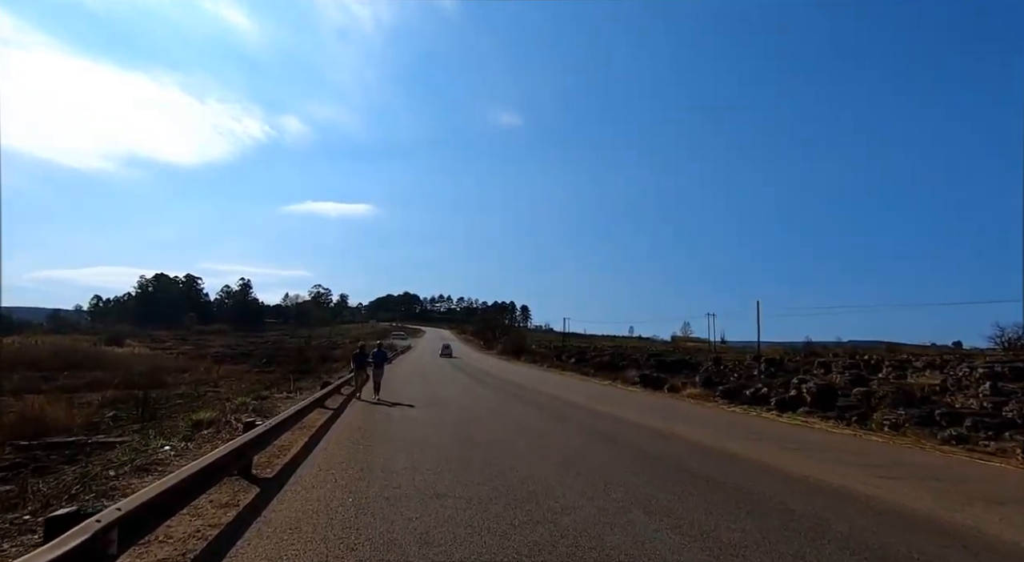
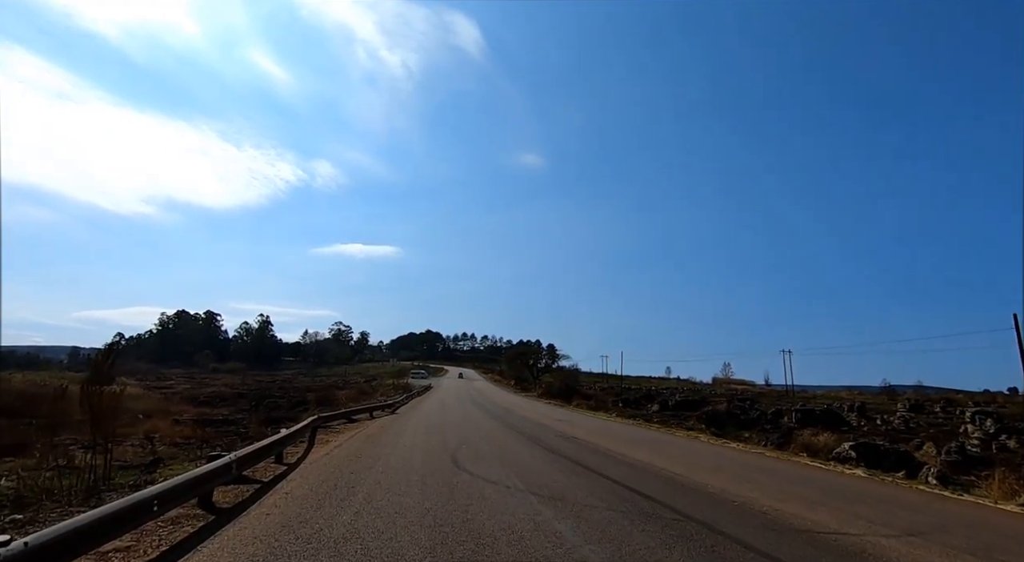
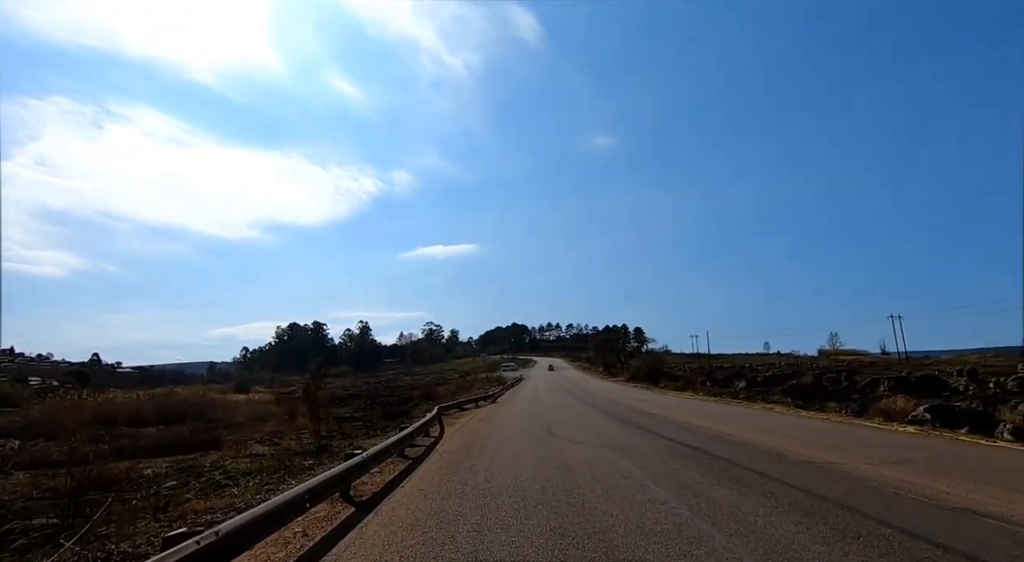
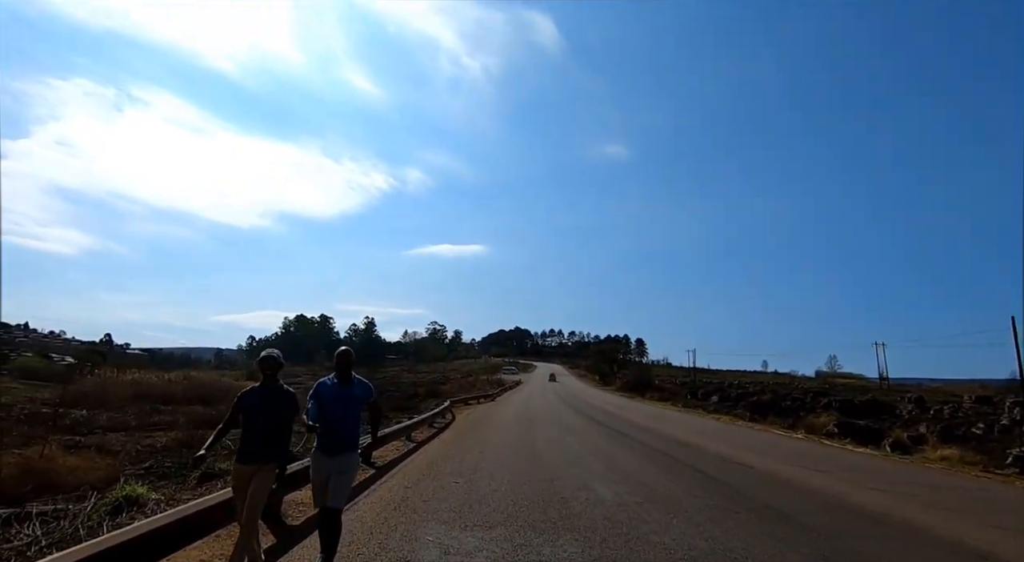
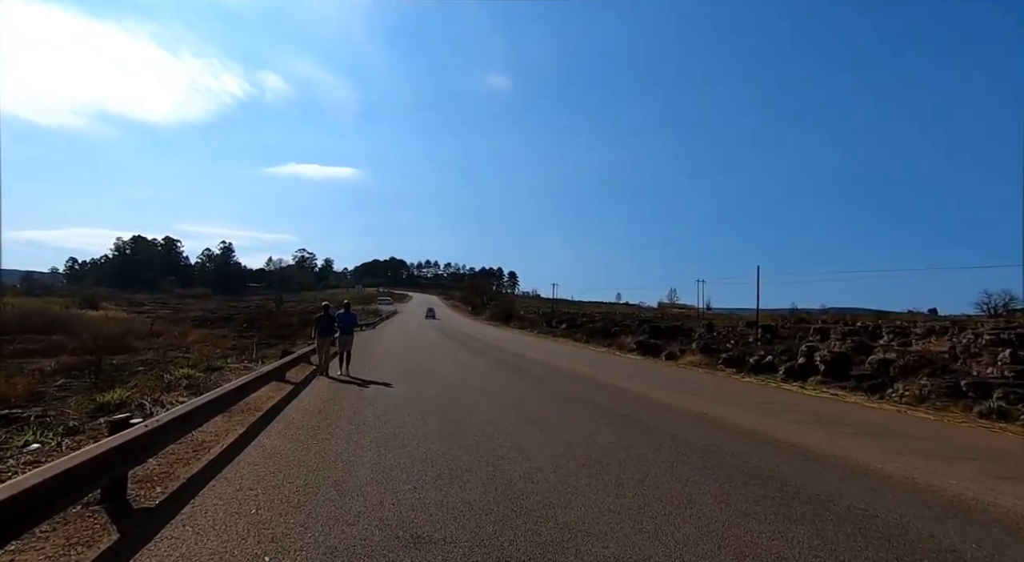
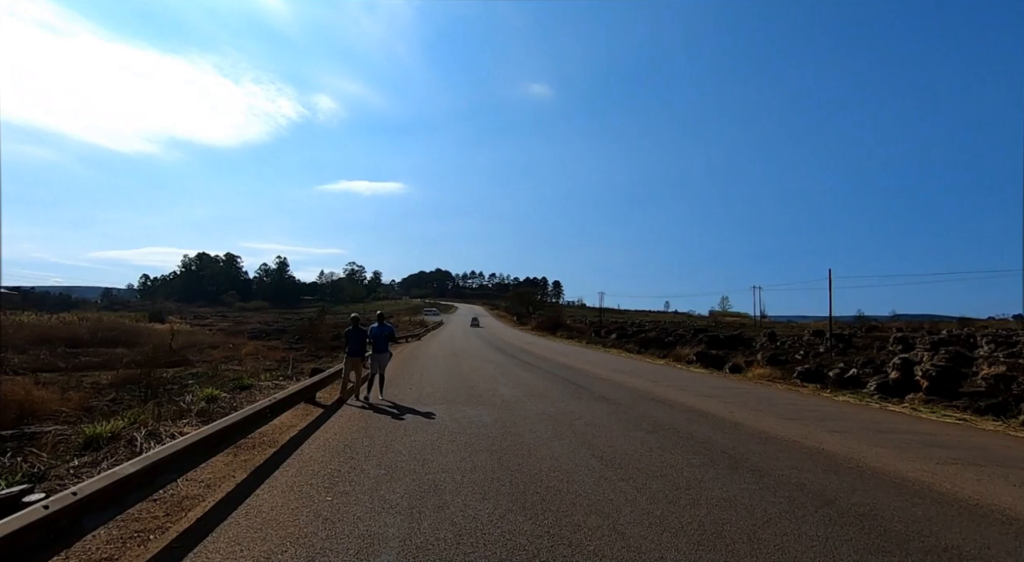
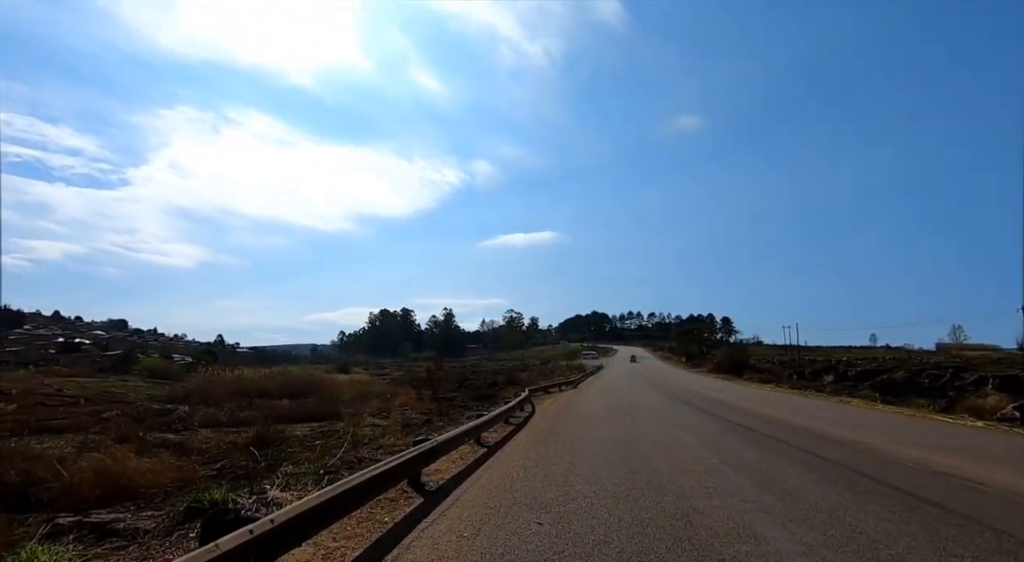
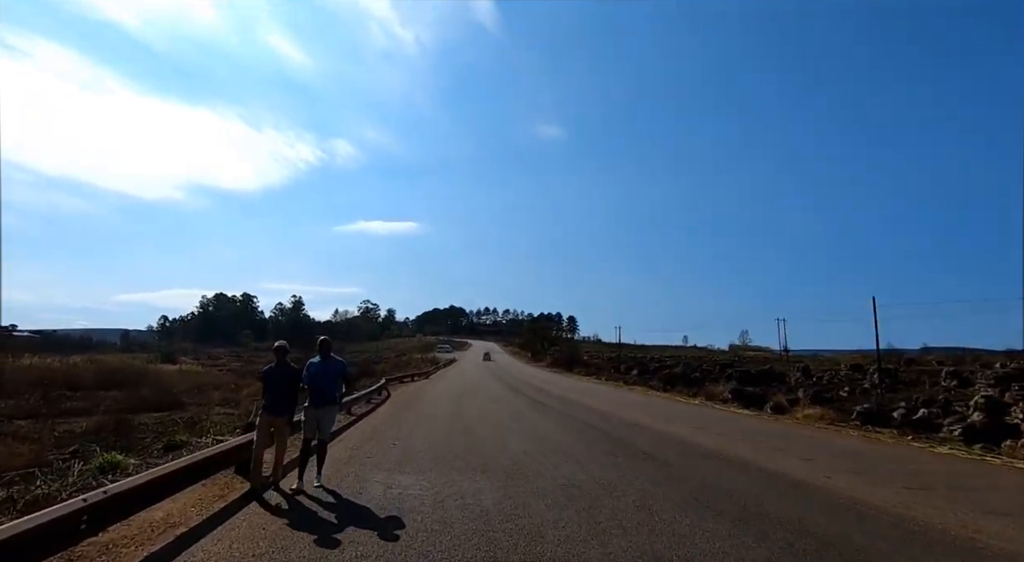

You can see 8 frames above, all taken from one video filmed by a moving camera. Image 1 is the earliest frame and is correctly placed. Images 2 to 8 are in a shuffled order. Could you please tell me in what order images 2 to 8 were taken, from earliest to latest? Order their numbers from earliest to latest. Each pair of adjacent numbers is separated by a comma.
5, 6, 8, 4, 7, 3, 2
